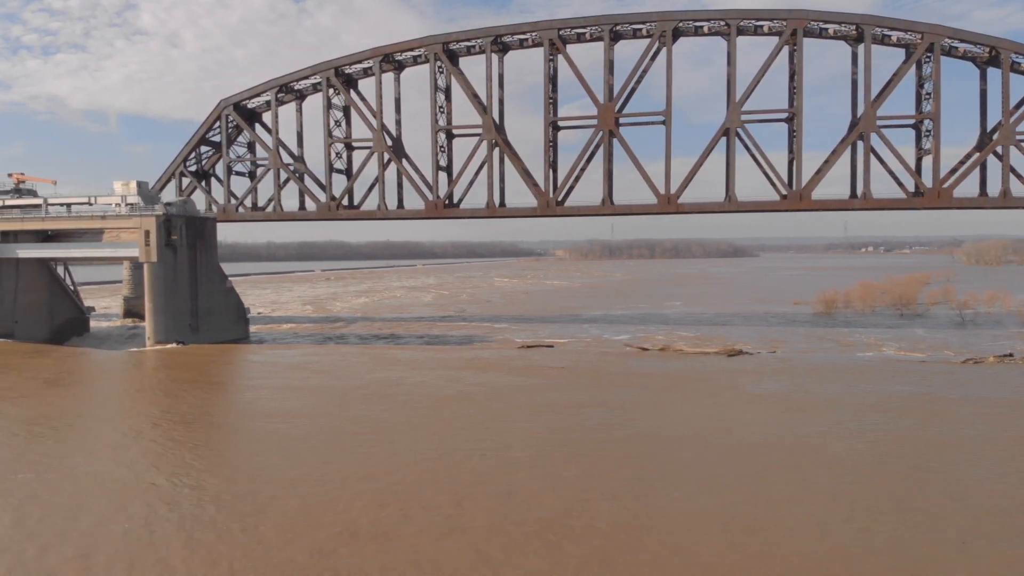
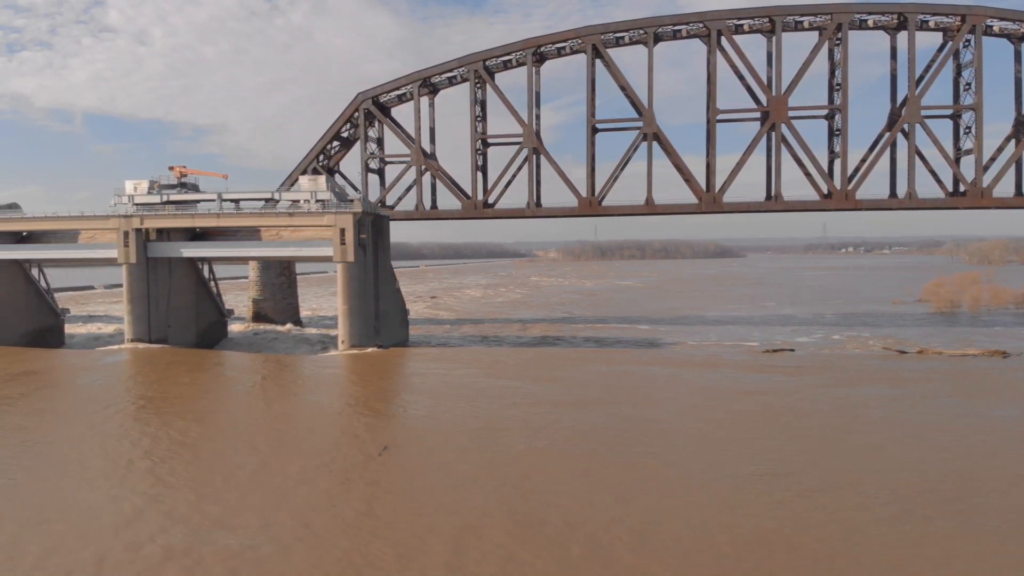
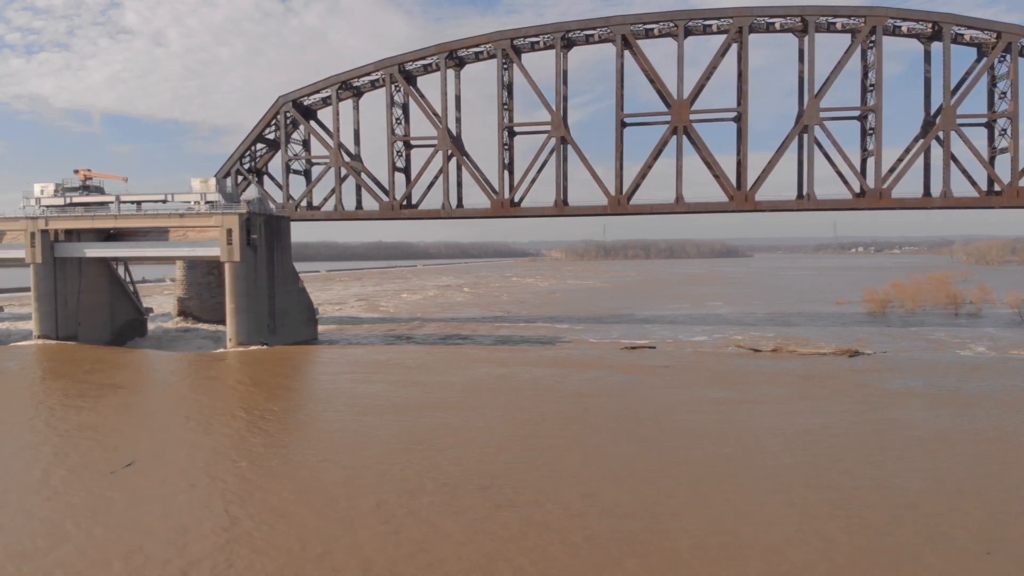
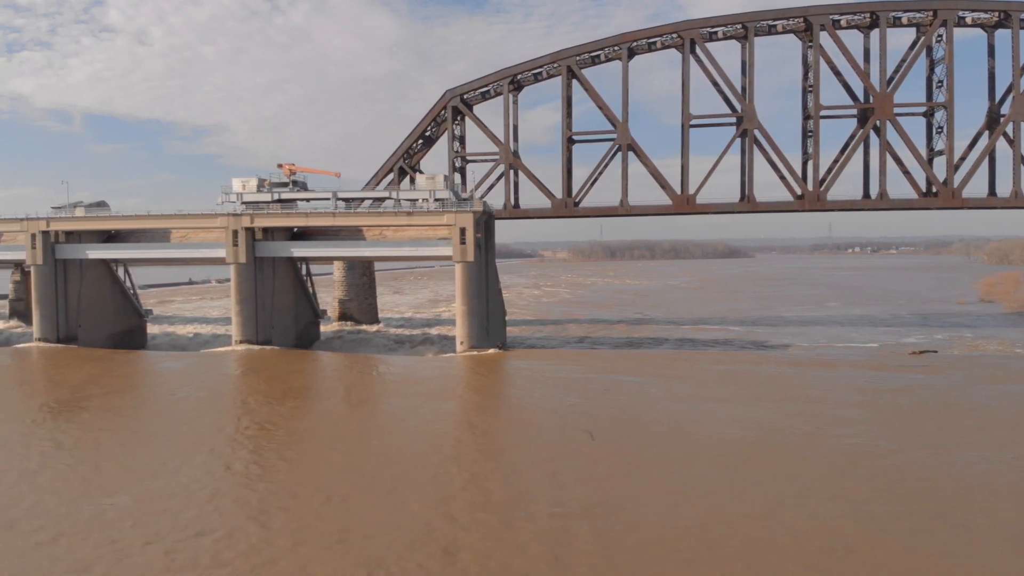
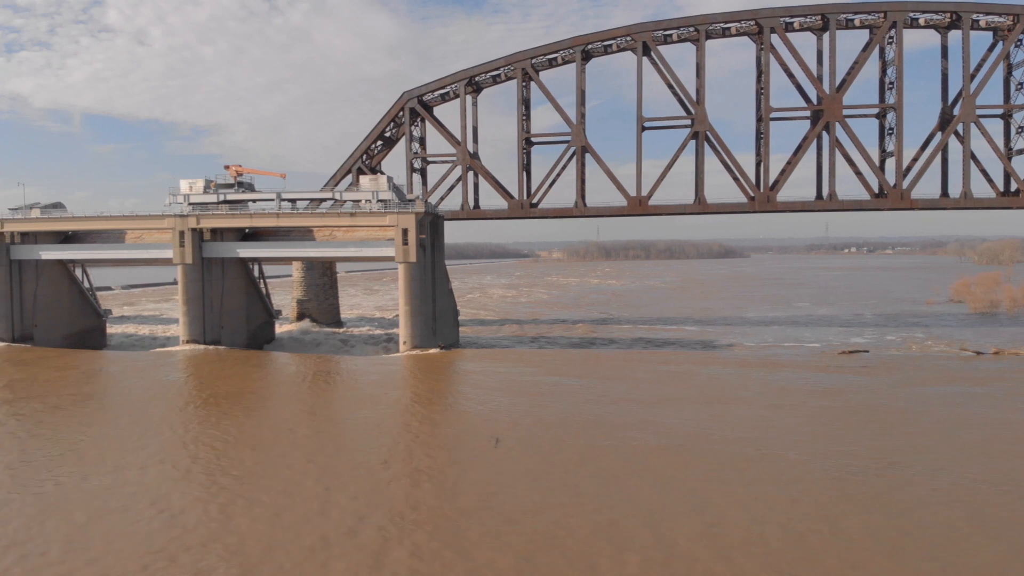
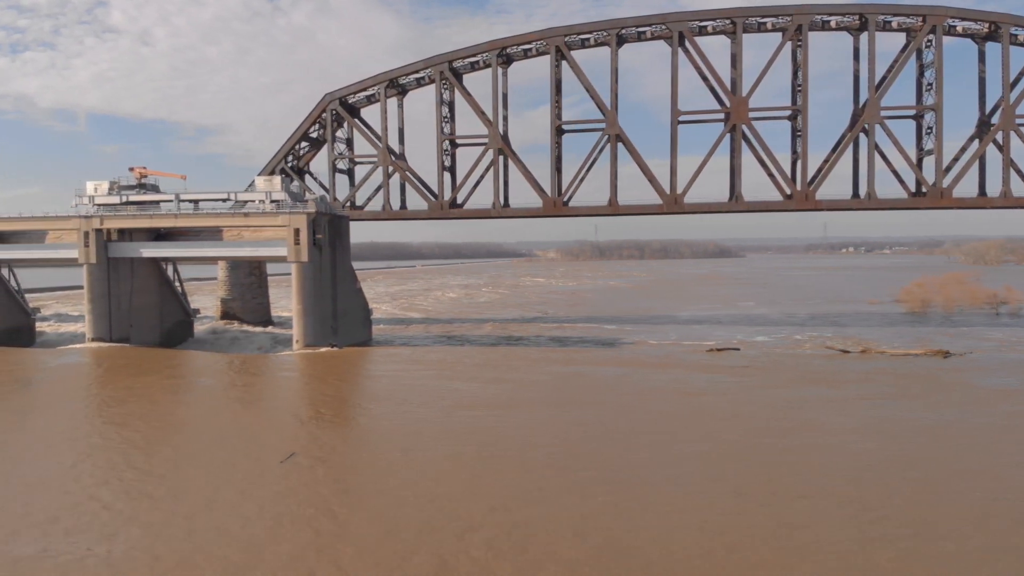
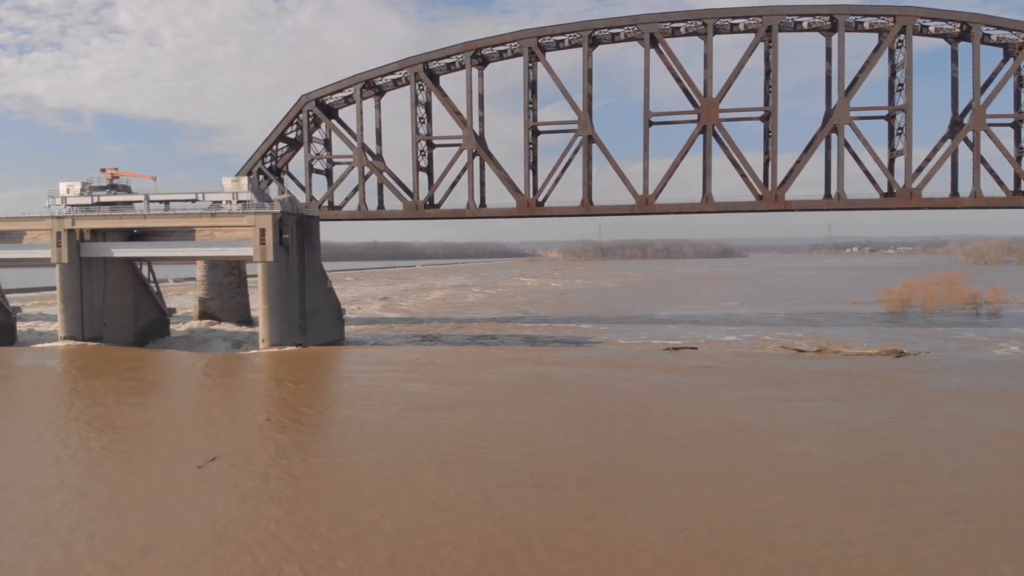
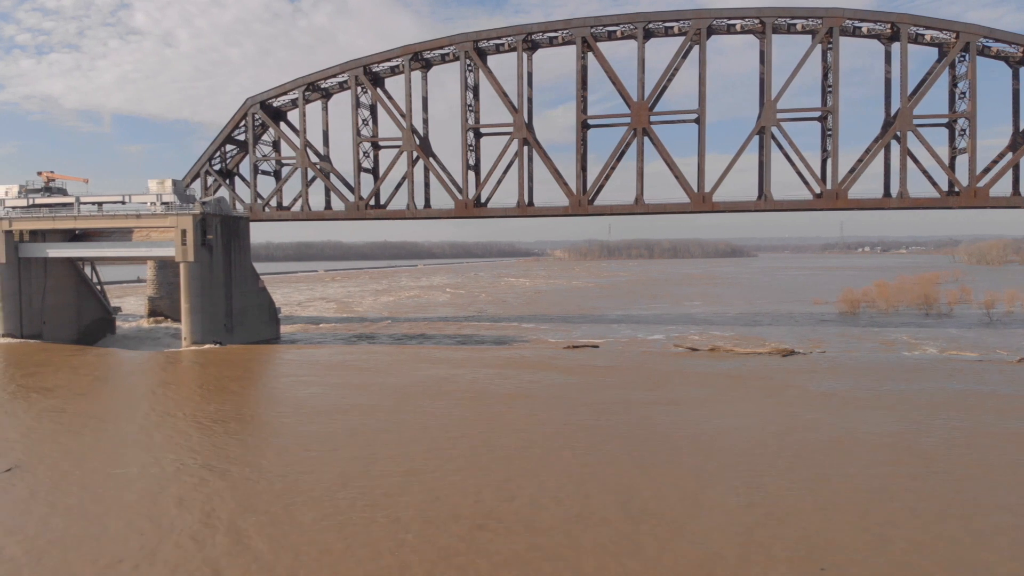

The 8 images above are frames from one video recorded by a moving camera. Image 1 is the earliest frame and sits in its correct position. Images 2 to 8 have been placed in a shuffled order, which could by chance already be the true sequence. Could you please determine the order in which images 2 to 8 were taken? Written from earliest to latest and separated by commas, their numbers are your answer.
8, 3, 7, 6, 2, 5, 4
